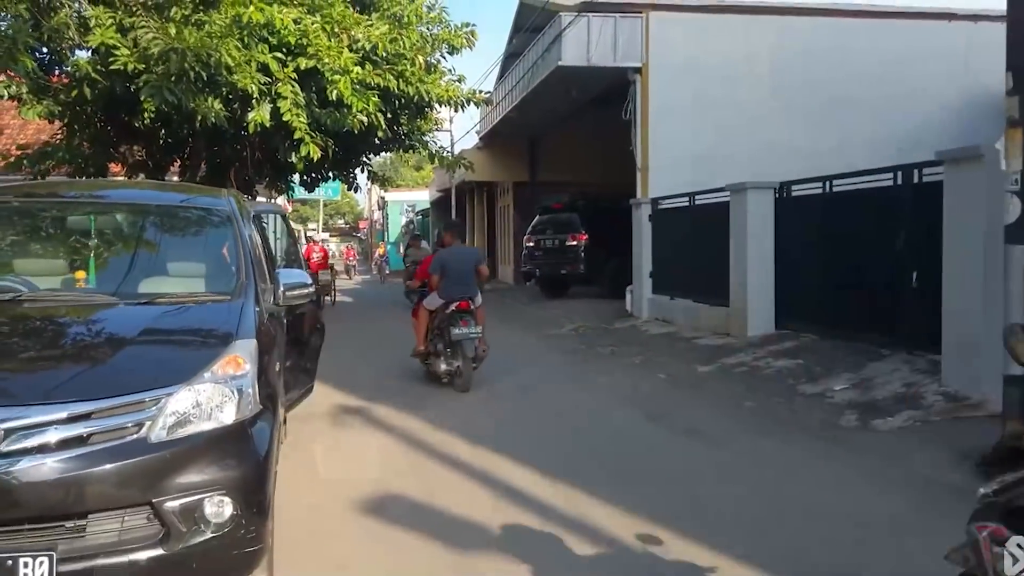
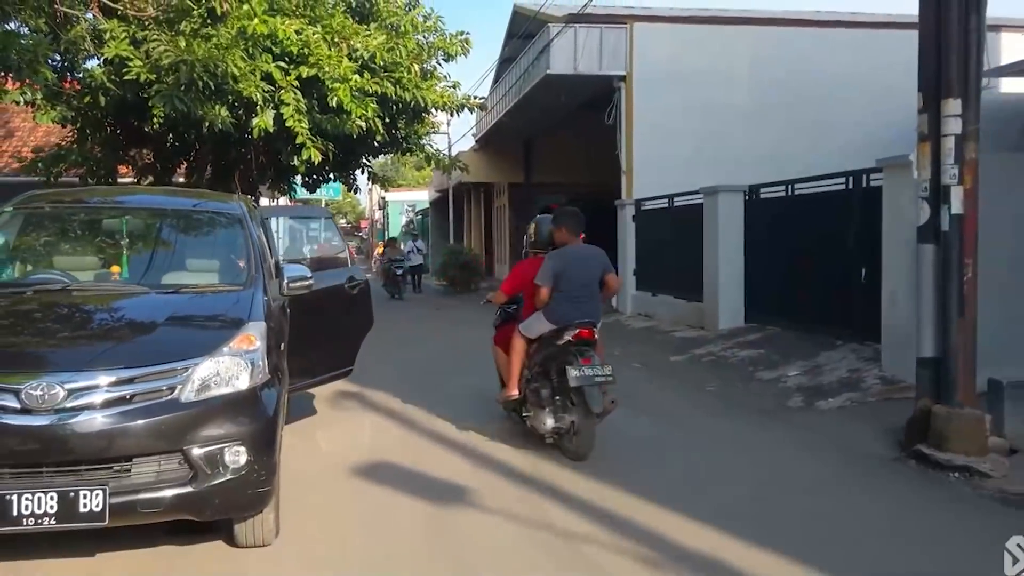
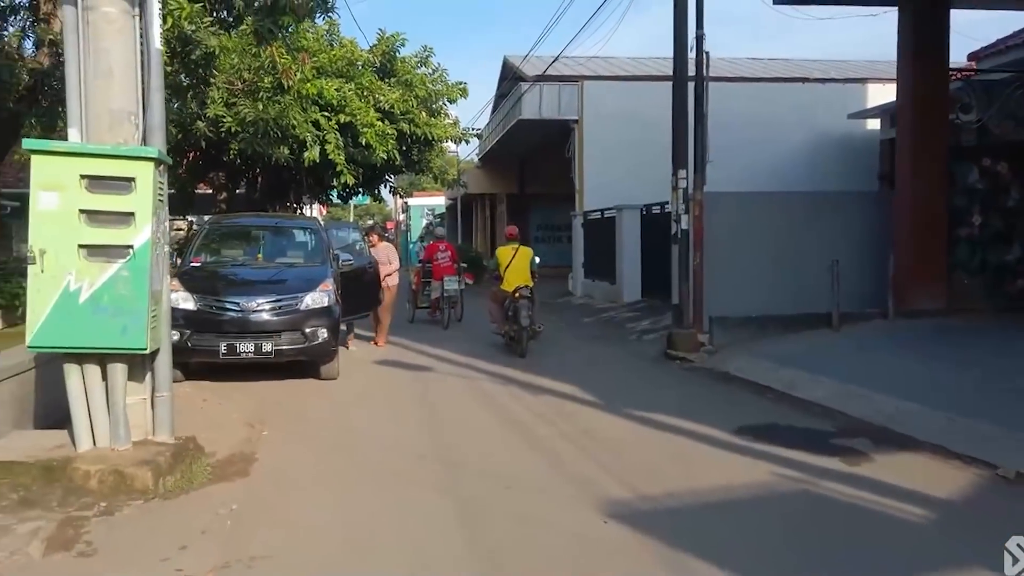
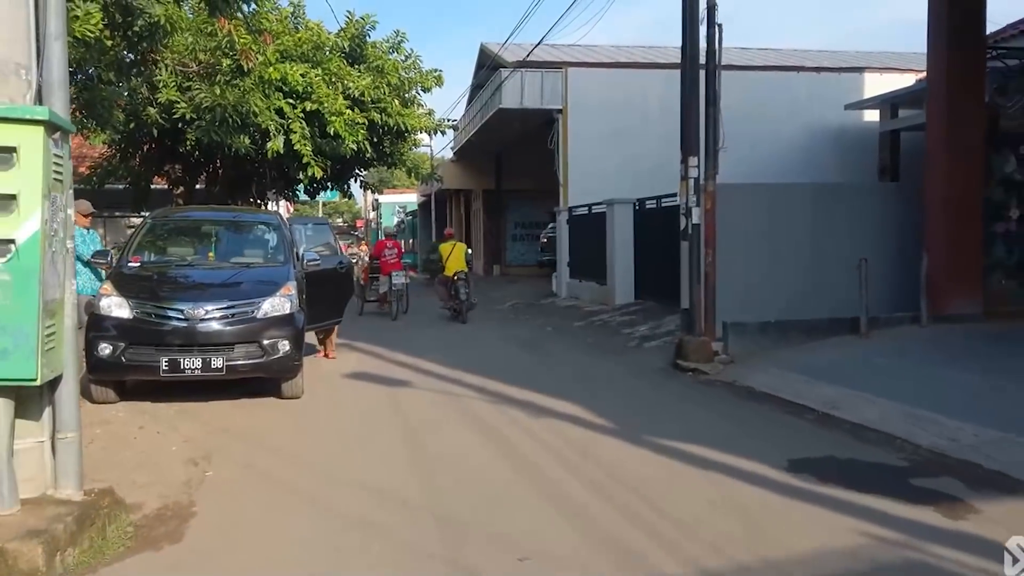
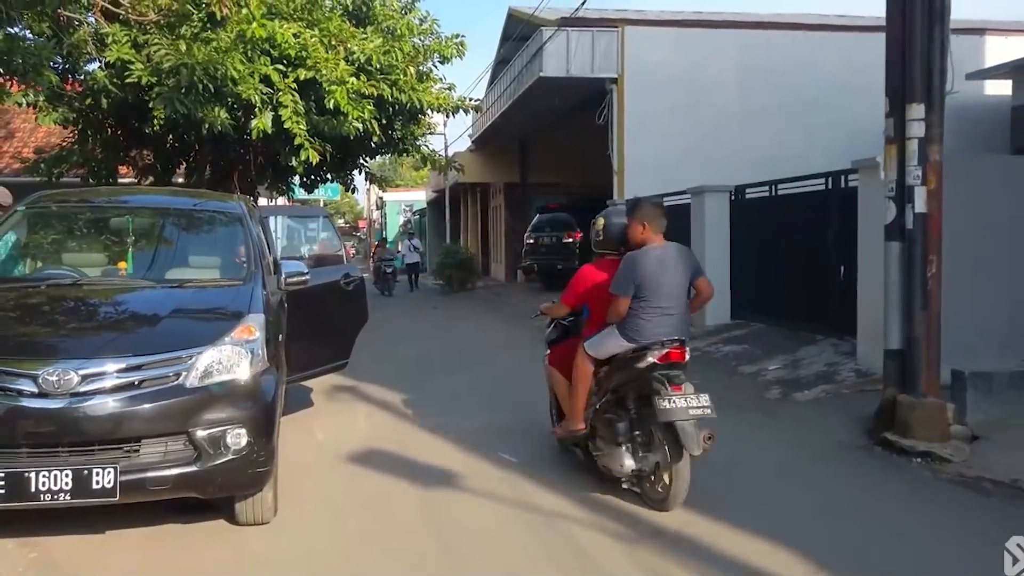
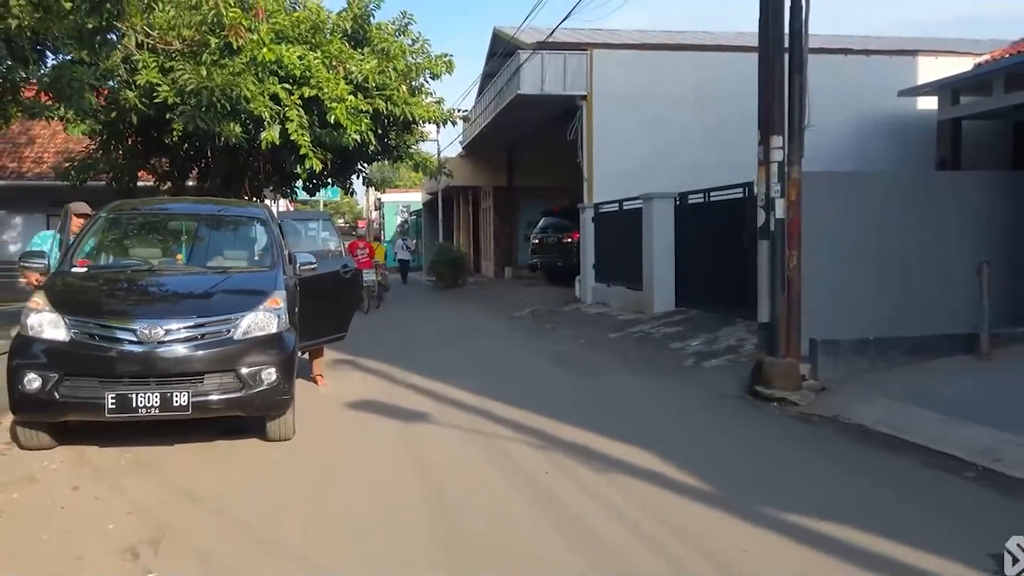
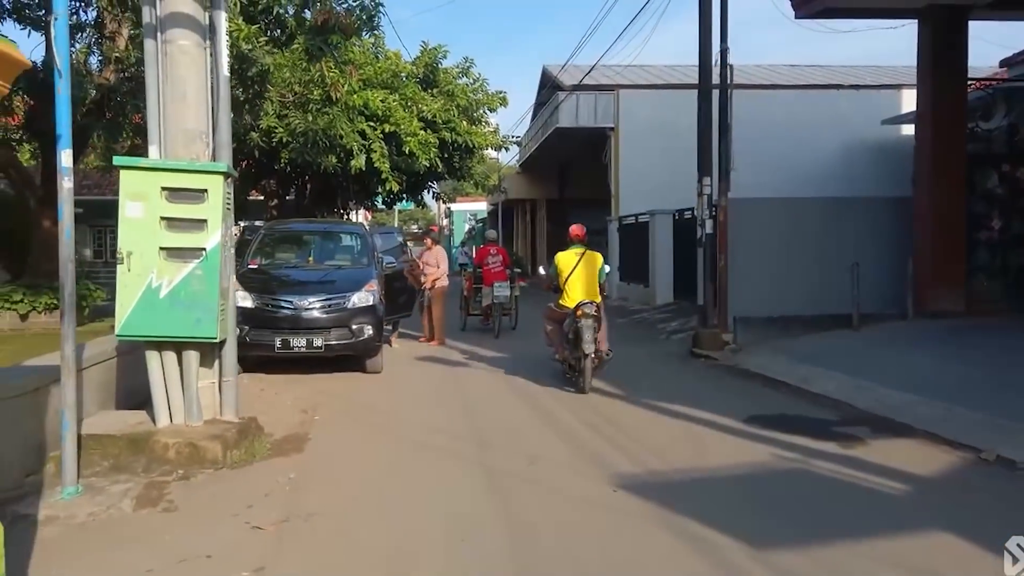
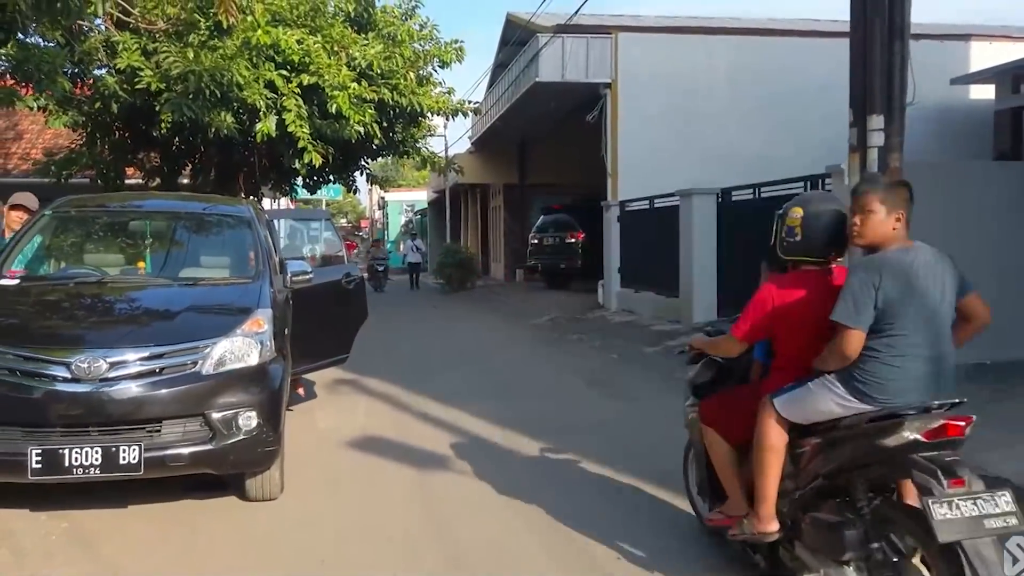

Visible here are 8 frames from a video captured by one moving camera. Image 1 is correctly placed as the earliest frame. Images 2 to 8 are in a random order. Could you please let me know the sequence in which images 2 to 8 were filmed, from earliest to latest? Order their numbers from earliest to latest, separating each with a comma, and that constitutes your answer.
2, 5, 8, 6, 4, 3, 7
